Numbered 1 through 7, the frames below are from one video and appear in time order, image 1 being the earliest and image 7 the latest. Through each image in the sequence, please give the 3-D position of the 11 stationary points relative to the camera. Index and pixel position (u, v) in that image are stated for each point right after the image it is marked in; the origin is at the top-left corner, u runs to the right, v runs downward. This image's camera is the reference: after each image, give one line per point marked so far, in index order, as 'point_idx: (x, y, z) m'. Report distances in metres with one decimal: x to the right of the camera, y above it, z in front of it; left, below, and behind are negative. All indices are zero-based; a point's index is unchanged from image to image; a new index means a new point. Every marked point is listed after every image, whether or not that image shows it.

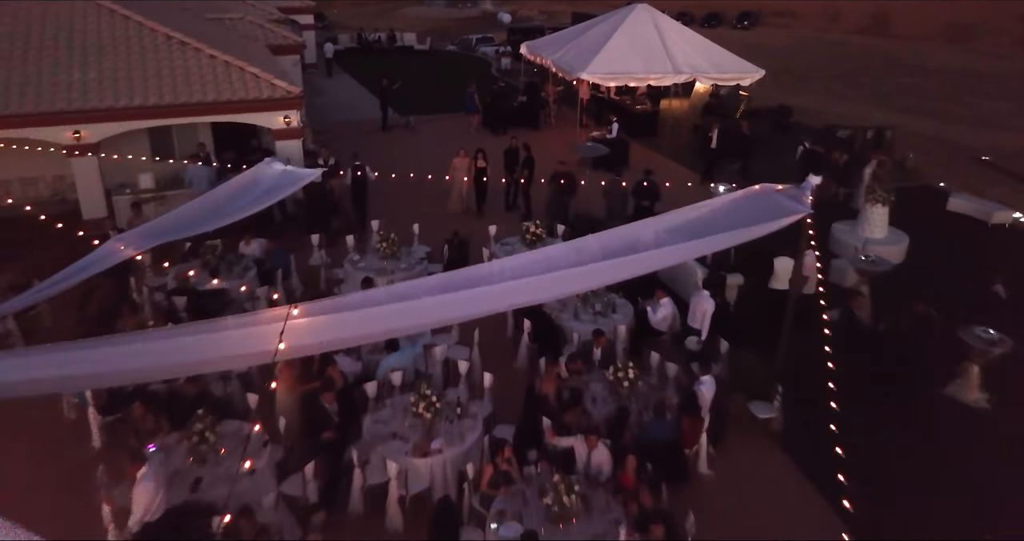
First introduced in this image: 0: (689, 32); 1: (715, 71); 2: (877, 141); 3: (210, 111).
0: (+2.2, +2.9, +11.6) m
1: (+2.4, +2.3, +11.0) m
2: (+4.3, +1.5, +10.9) m
3: (-2.8, +1.5, +8.6) m
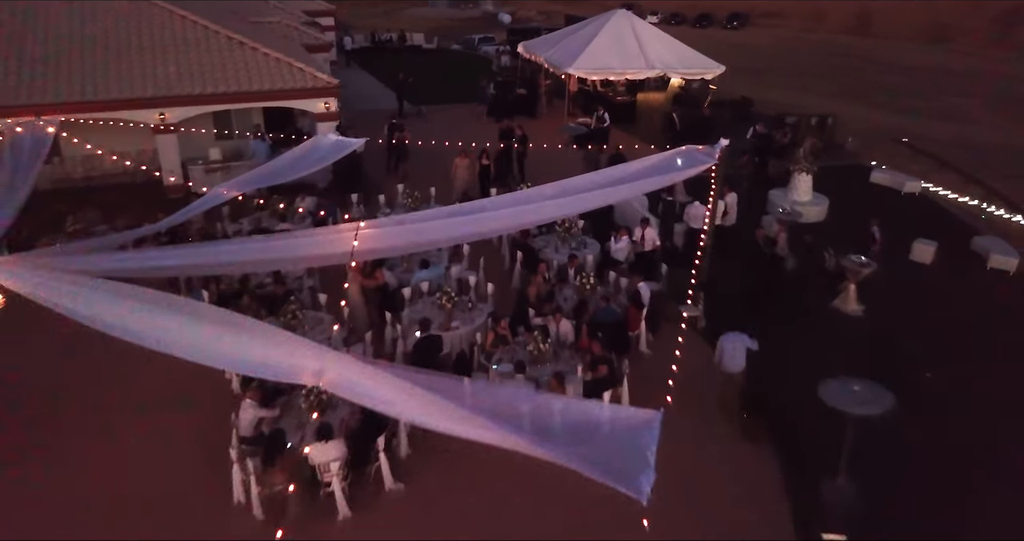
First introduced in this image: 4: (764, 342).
0: (+2.2, +3.4, +13.7) m
1: (+2.4, +2.8, +13.0) m
2: (+4.3, +2.0, +13.0) m
3: (-2.8, +2.0, +10.7) m
4: (+1.9, -0.5, +7.2) m
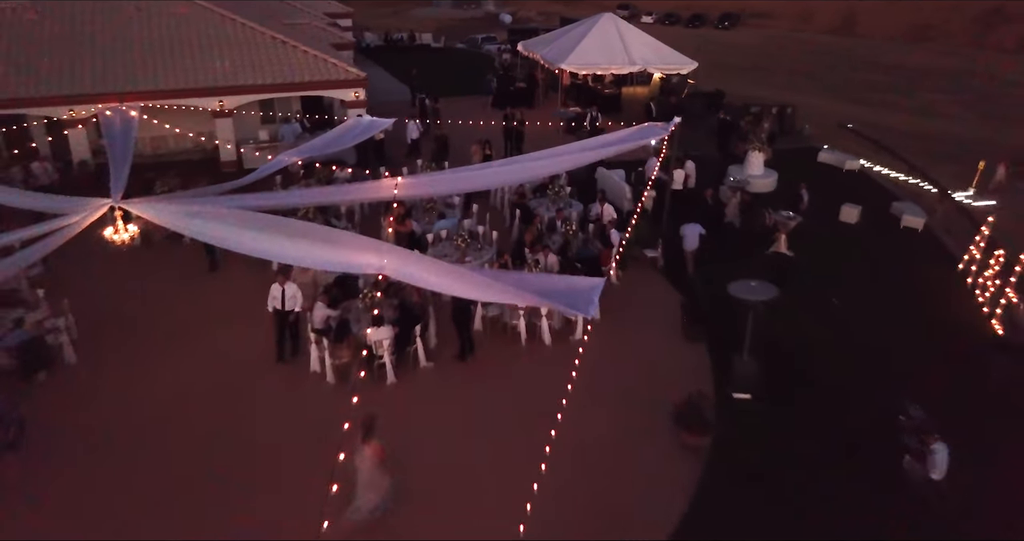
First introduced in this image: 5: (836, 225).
0: (+2.2, +4.0, +15.7) m
1: (+2.4, +3.3, +15.1) m
2: (+4.3, +2.5, +15.0) m
3: (-2.8, +2.5, +12.7) m
4: (+1.9, 0.0, +9.2) m
5: (+3.7, +0.5, +10.8) m
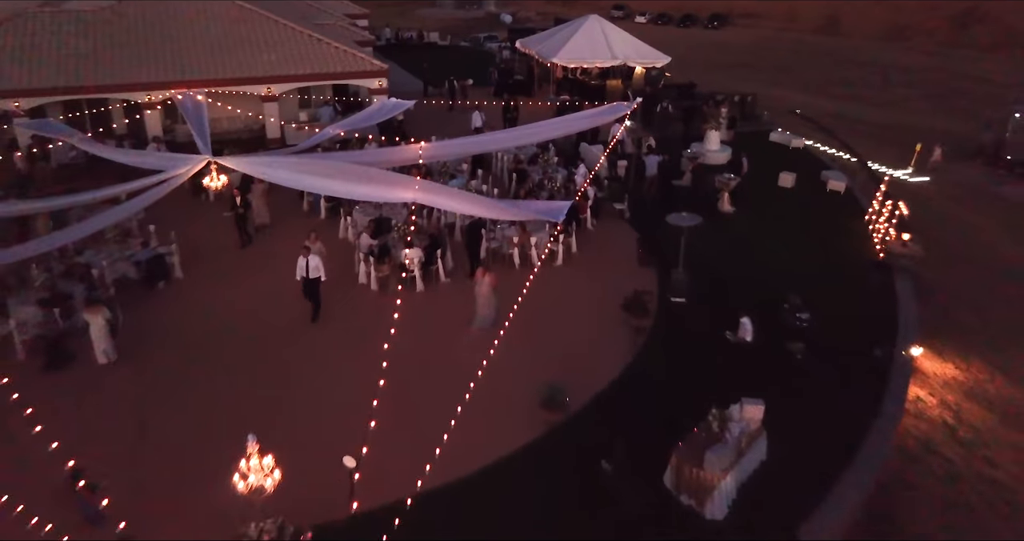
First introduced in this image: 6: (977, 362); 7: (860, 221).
0: (+2.2, +4.6, +18.2) m
1: (+2.4, +4.0, +17.6) m
2: (+4.3, +3.1, +17.6) m
3: (-2.8, +3.1, +15.3) m
4: (+1.9, +0.6, +11.8) m
5: (+3.7, +1.1, +13.3) m
6: (+4.5, -0.9, +9.2) m
7: (+4.4, +0.6, +11.8) m
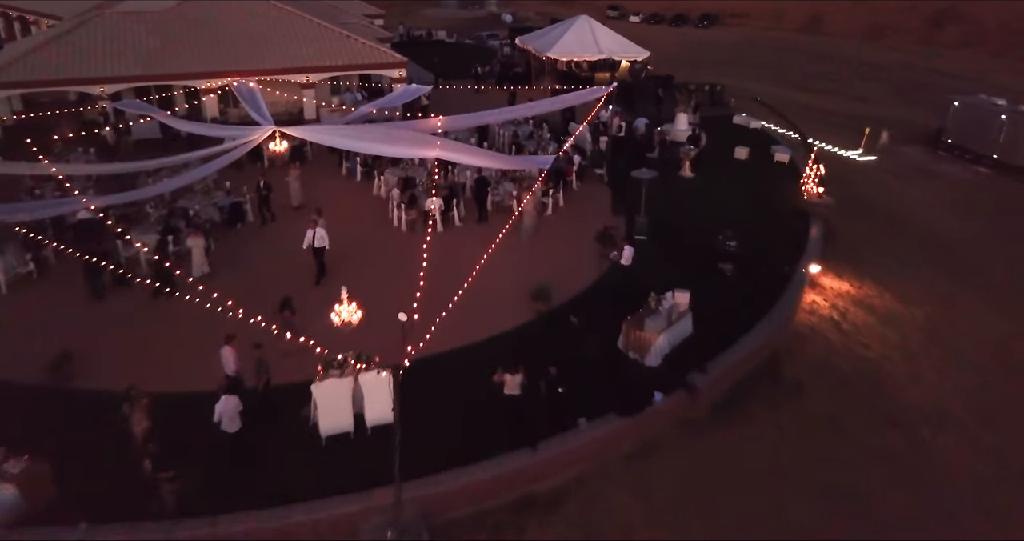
0: (+2.2, +5.4, +21.0) m
1: (+2.4, +4.7, +20.4) m
2: (+4.3, +3.9, +20.3) m
3: (-2.8, +3.9, +18.0) m
4: (+1.9, +1.3, +14.5) m
5: (+3.7, +1.9, +16.0) m
6: (+4.5, -0.2, +11.9) m
7: (+4.4, +1.3, +14.6) m
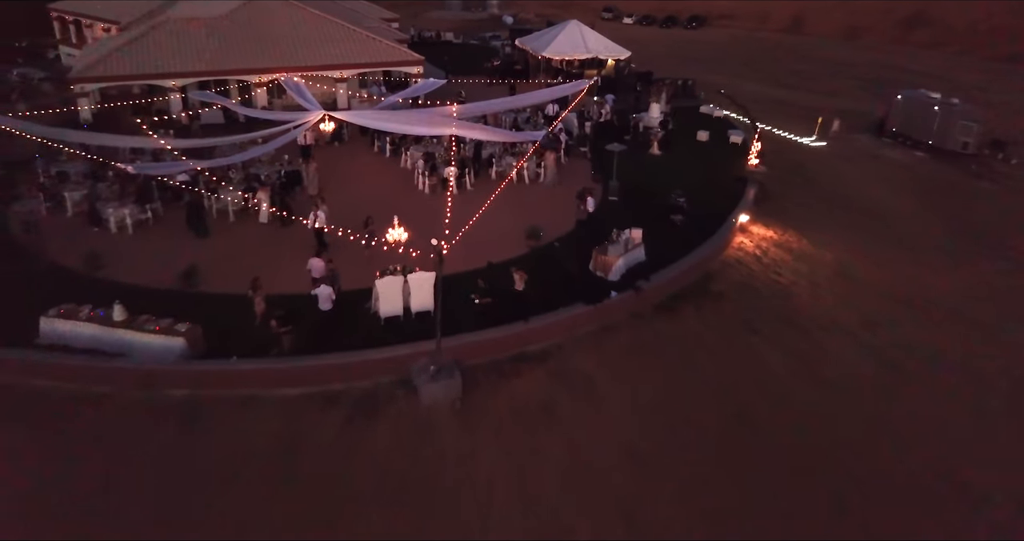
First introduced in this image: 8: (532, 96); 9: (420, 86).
0: (+2.2, +6.1, +24.4) m
1: (+2.4, +5.5, +23.7) m
2: (+4.3, +4.7, +23.7) m
3: (-2.8, +4.7, +21.4) m
4: (+1.9, +2.1, +17.9) m
5: (+3.7, +2.7, +19.4) m
6: (+4.5, +0.6, +15.3) m
7: (+4.4, +2.1, +17.9) m
8: (+0.4, +3.1, +16.9) m
9: (-1.9, +3.7, +19.1) m
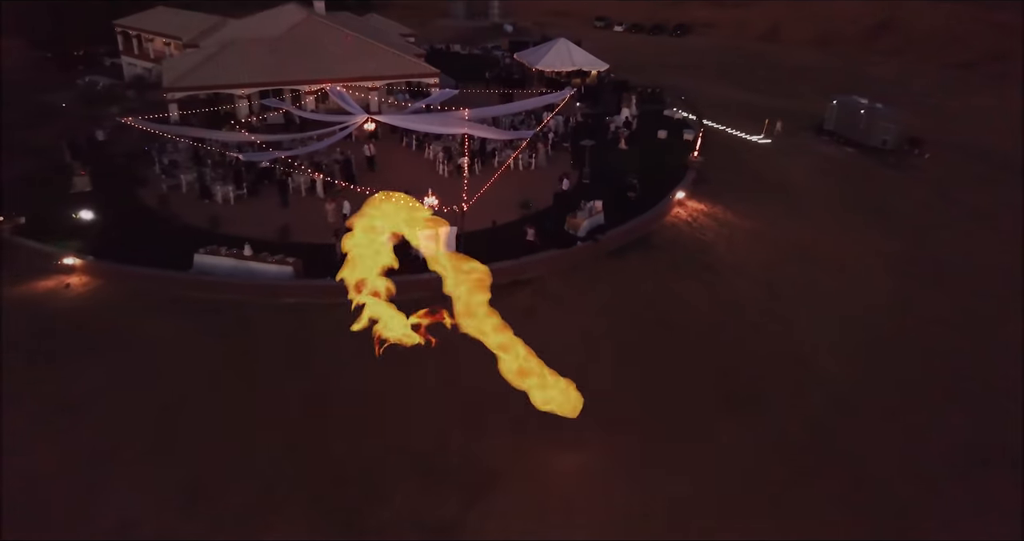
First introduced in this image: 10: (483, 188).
0: (+2.2, +6.9, +29.5) m
1: (+2.3, +6.3, +28.9) m
2: (+4.2, +5.5, +28.8) m
3: (-2.9, +5.5, +26.5) m
4: (+1.8, +2.9, +23.0) m
5: (+3.7, +3.5, +24.5) m
6: (+4.5, +1.4, +20.5) m
7: (+4.3, +2.9, +23.1) m
8: (+0.3, +3.9, +22.0) m
9: (-1.9, +4.5, +24.2) m
10: (-0.6, +1.7, +19.7) m
